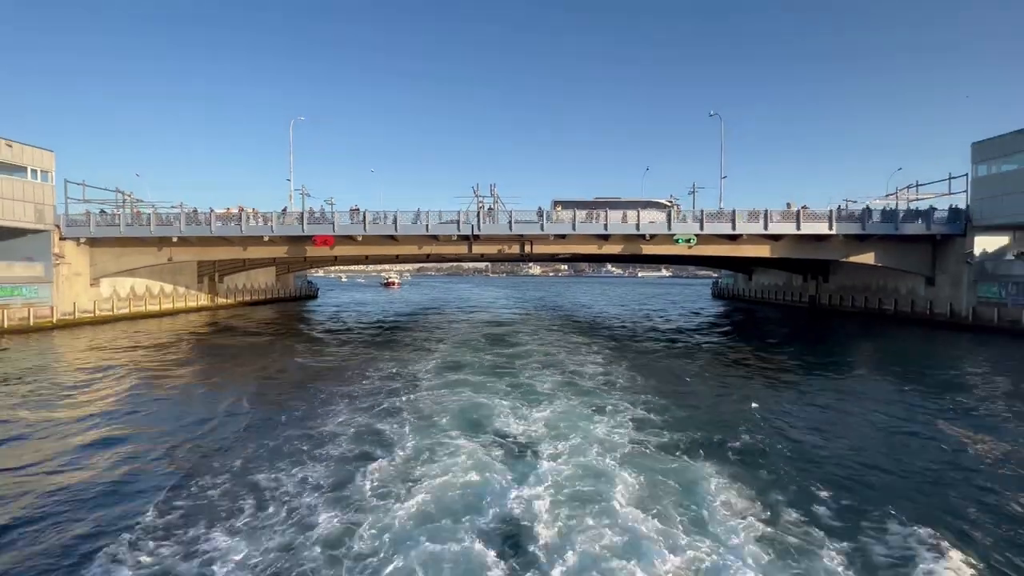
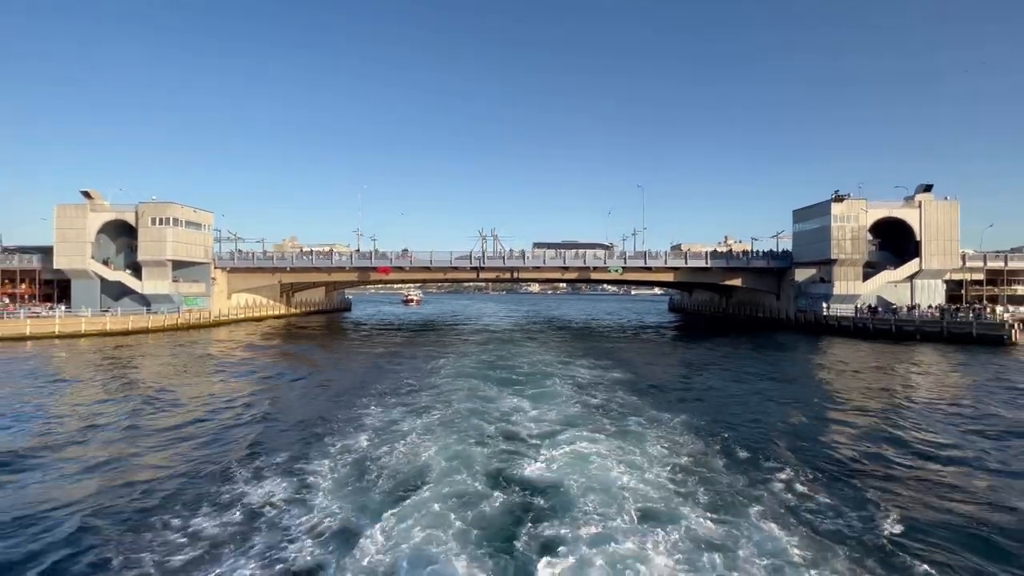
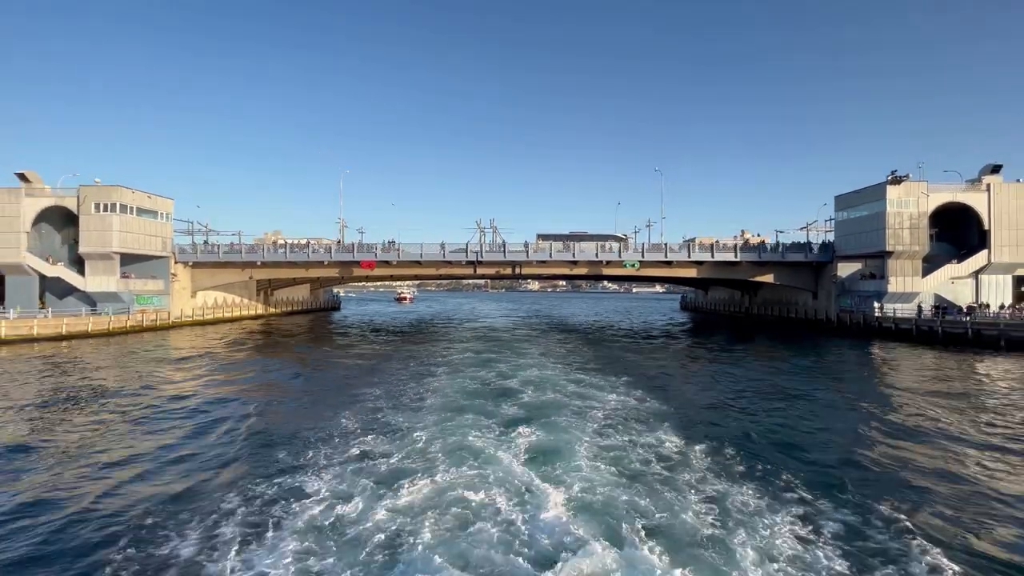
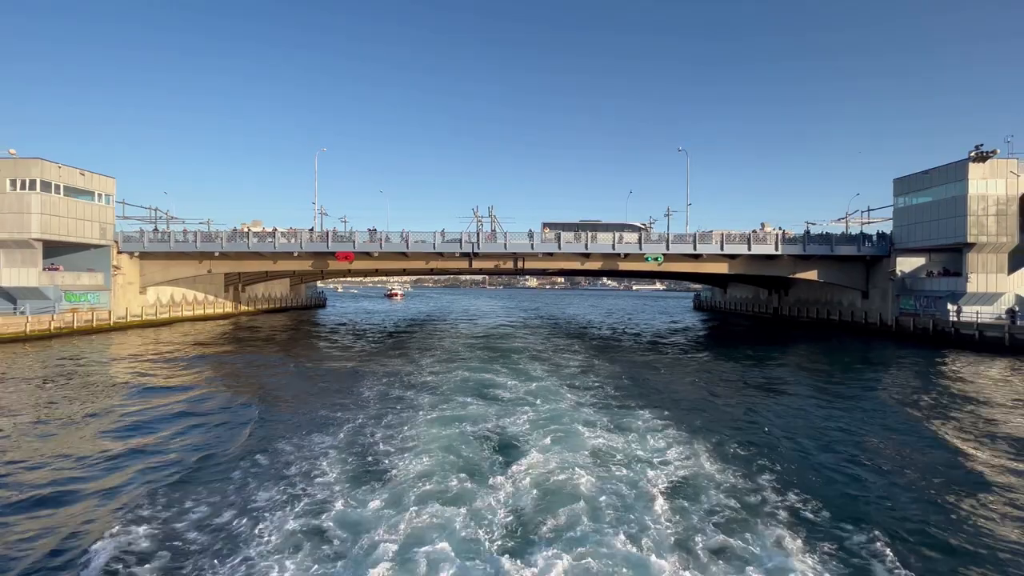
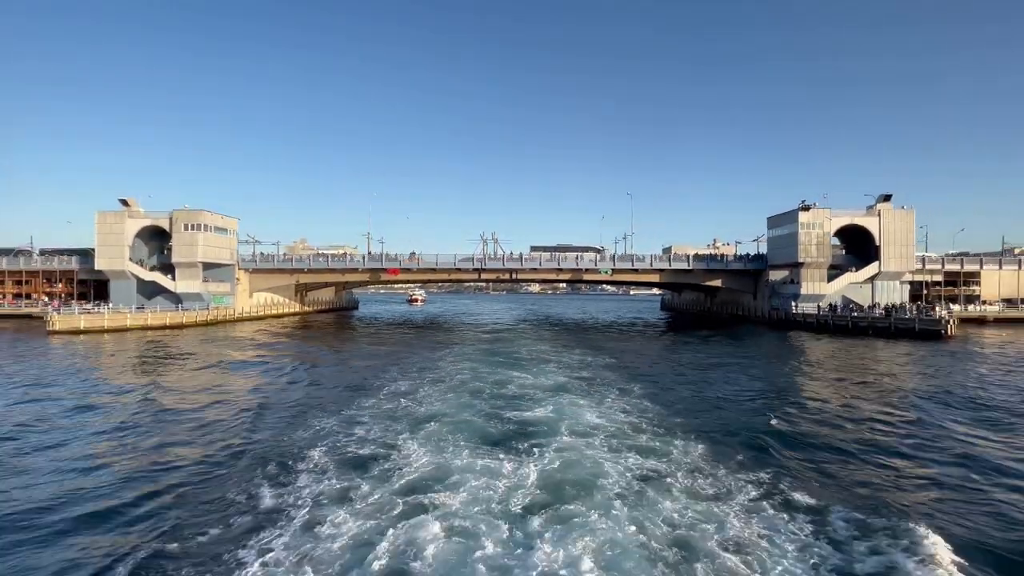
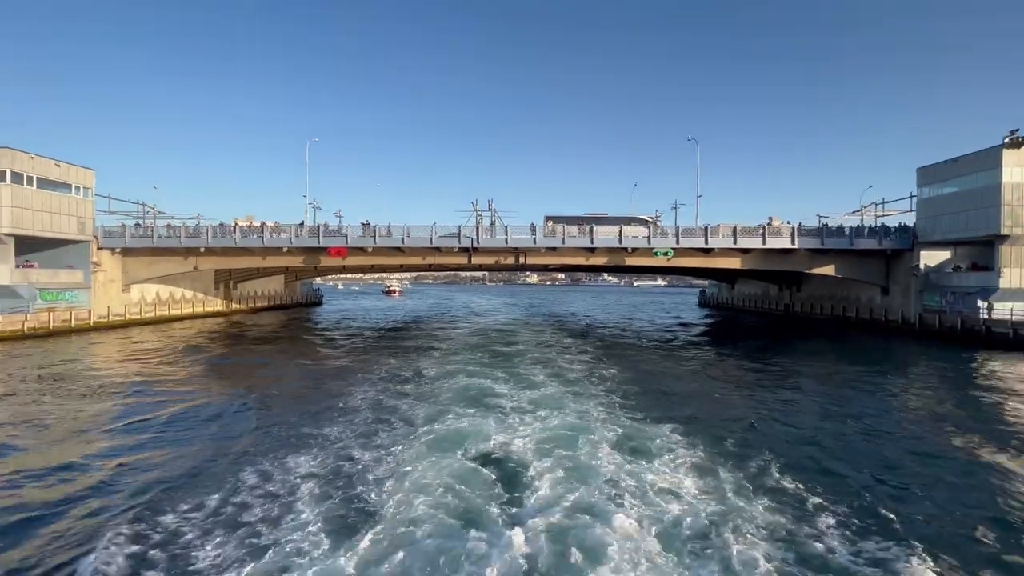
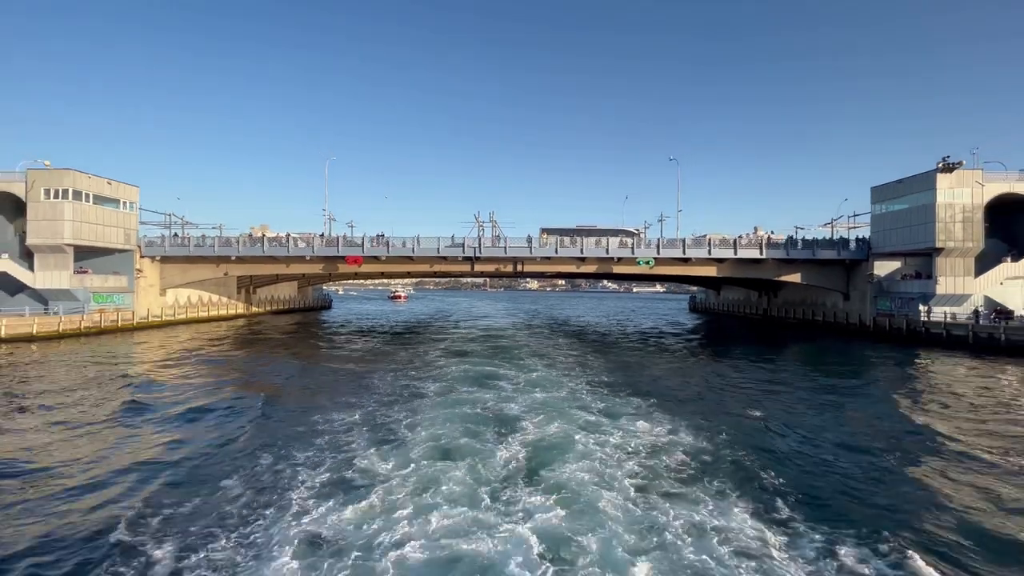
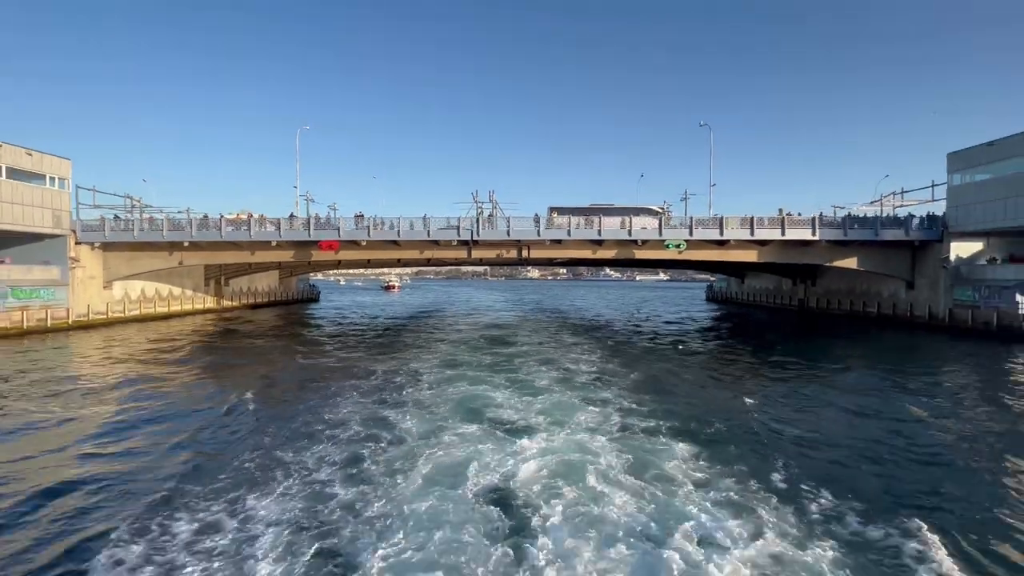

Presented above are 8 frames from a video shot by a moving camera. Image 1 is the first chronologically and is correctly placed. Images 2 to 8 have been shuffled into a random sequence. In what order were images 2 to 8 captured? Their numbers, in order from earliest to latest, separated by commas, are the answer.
8, 6, 4, 7, 3, 2, 5
